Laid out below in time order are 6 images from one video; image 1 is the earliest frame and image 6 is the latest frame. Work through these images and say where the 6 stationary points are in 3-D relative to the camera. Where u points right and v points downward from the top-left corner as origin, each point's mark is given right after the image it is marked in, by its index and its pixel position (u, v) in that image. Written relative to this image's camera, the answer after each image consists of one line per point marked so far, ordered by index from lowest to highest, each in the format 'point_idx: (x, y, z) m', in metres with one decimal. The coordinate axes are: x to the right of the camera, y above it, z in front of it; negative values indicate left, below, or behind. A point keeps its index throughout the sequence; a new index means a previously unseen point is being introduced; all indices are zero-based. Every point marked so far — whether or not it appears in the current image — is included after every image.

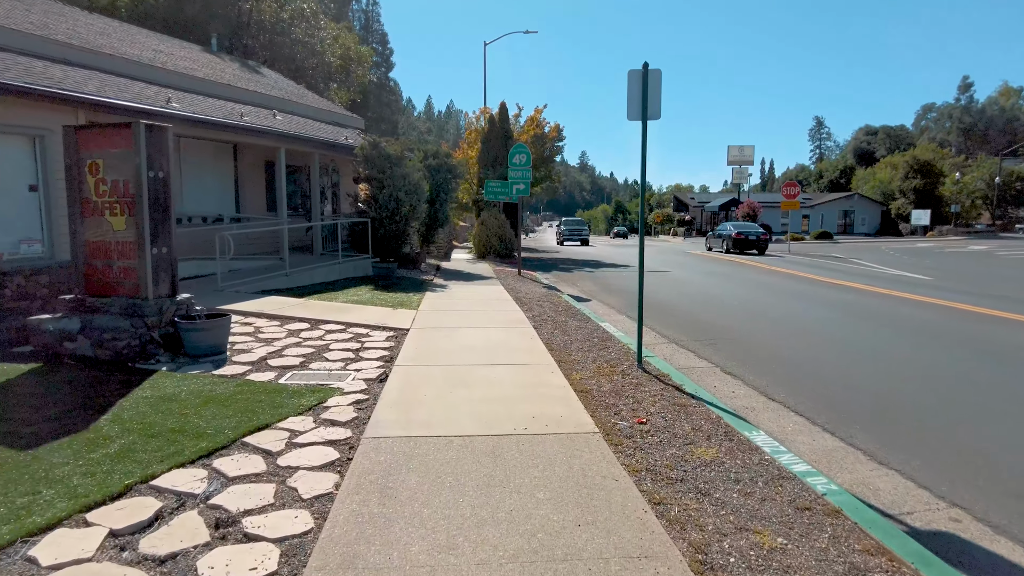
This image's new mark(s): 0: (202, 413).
0: (-2.5, -1.0, +5.0) m
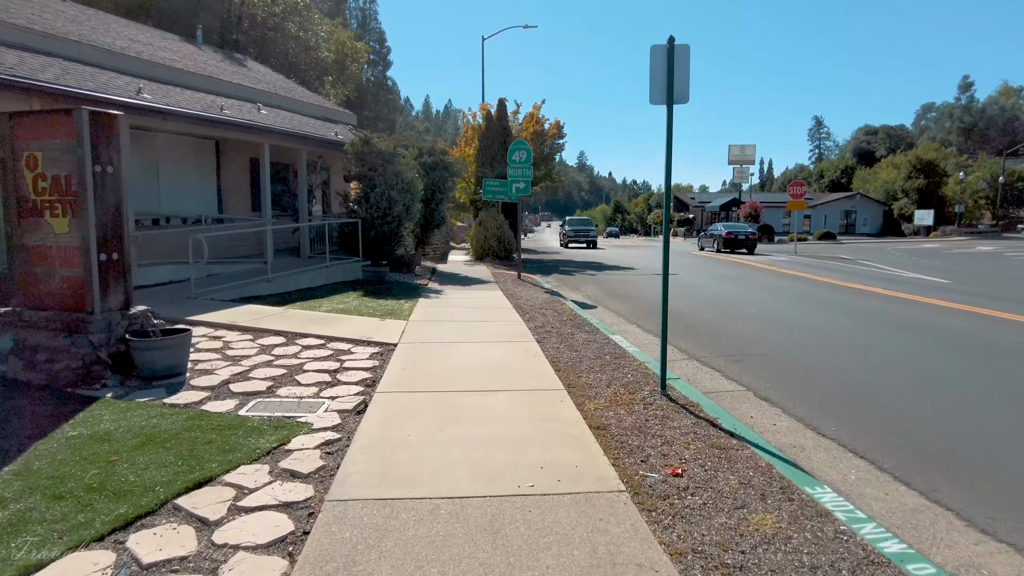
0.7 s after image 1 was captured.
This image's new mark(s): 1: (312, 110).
0: (-2.4, -1.1, +4.0) m
1: (-5.7, +5.1, +18.0) m
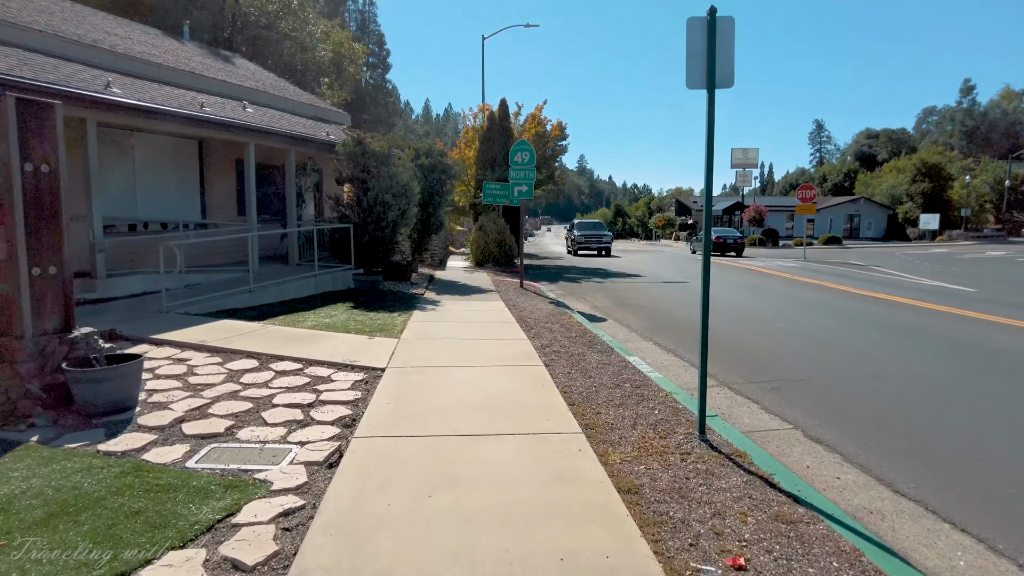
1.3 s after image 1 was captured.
0: (-2.4, -1.3, +3.1) m
1: (-5.7, +4.9, +17.1) m
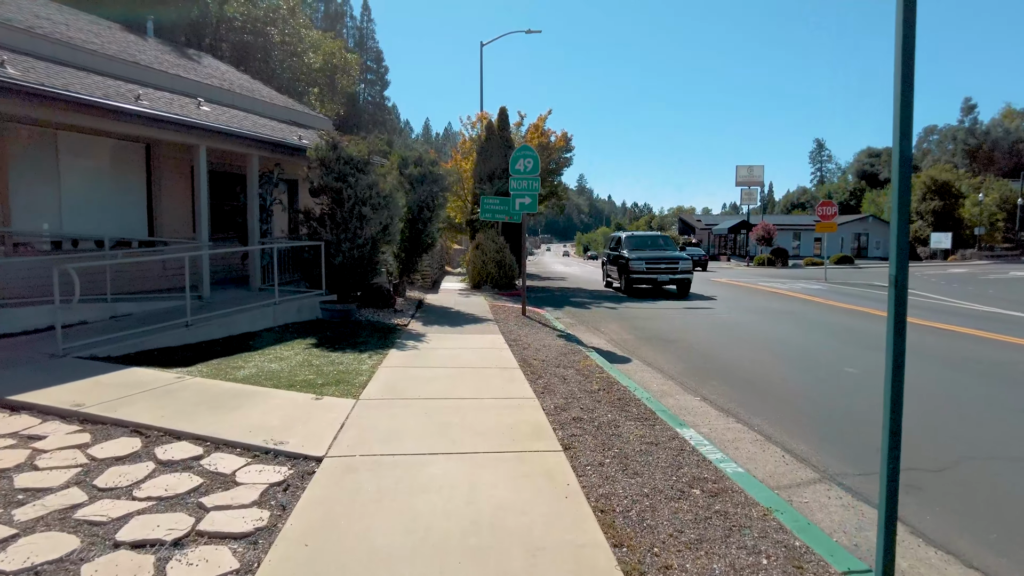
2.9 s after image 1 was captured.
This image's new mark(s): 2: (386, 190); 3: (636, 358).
0: (-2.4, -1.5, +0.9) m
1: (-5.7, +4.2, +15.0) m
2: (-2.5, +1.9, +12.3) m
3: (+1.8, -1.0, +9.4) m
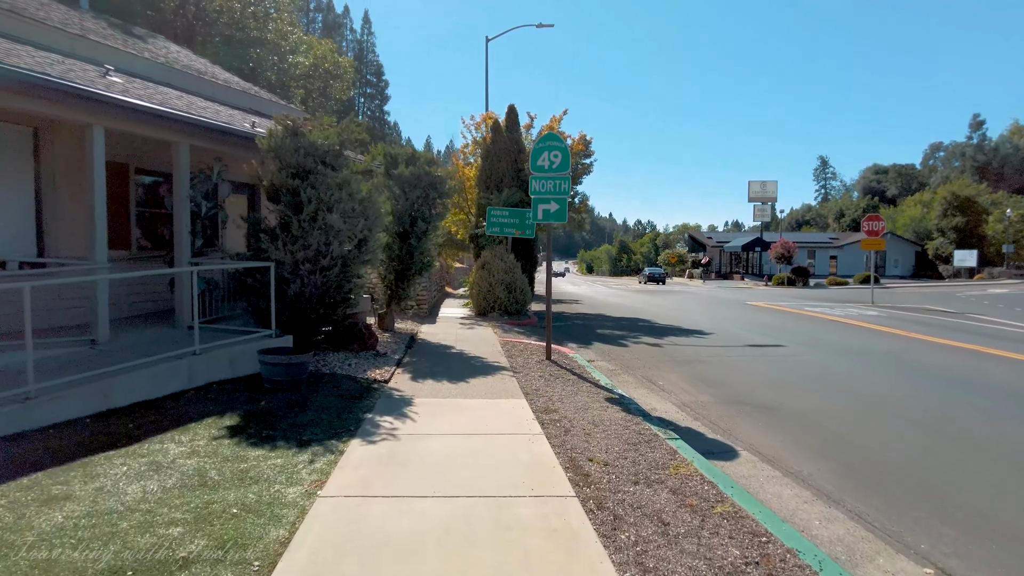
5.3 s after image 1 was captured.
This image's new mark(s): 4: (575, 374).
0: (-2.0, -1.7, -2.5) m
1: (-5.3, +3.6, +11.8) m
2: (-2.1, +1.4, +9.0) m
3: (+2.2, -1.5, +6.0) m
4: (+0.9, -1.3, +9.0) m
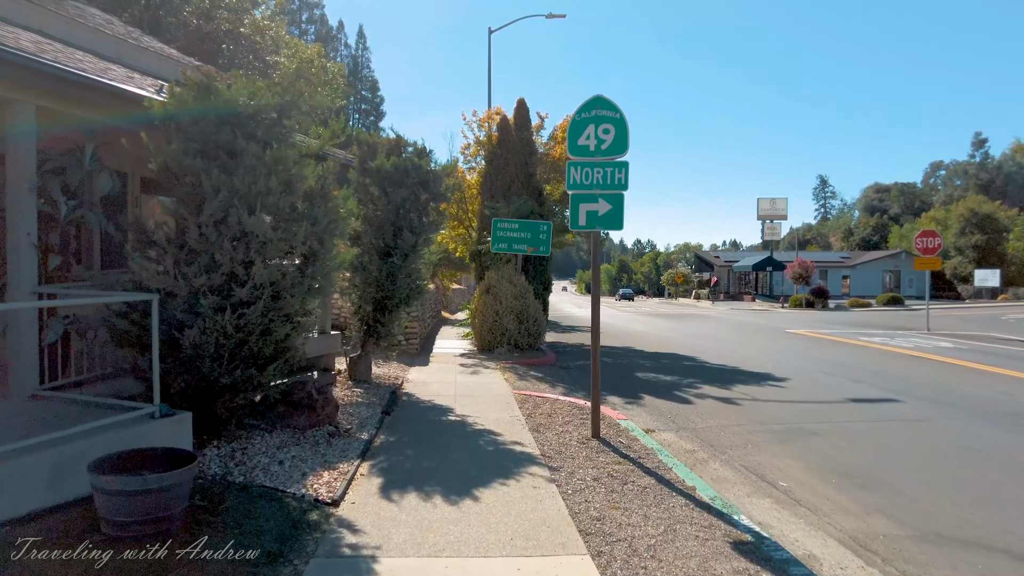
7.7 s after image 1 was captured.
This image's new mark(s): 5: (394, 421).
0: (-1.7, -1.8, -5.9) m
1: (-5.0, +3.1, +8.6) m
2: (-1.8, +1.0, +5.7) m
3: (+2.5, -1.8, +2.6) m
4: (+1.2, -1.7, +5.7) m
5: (-1.4, -1.5, +7.1) m
